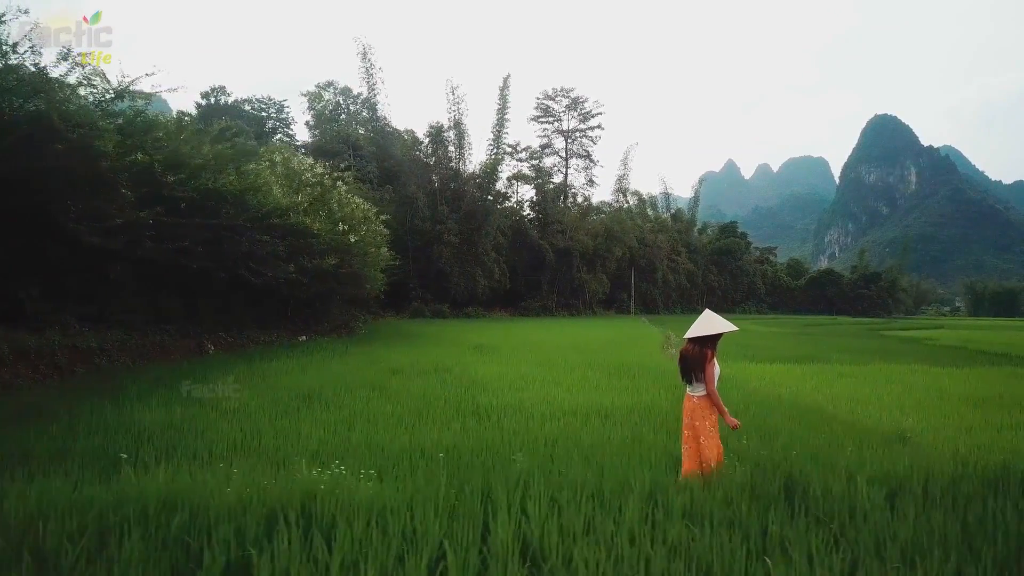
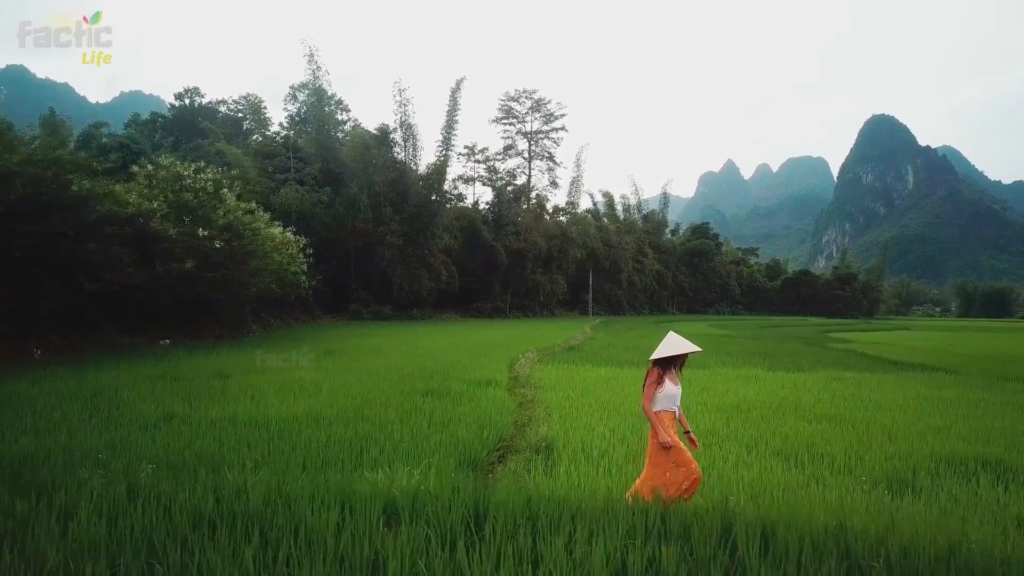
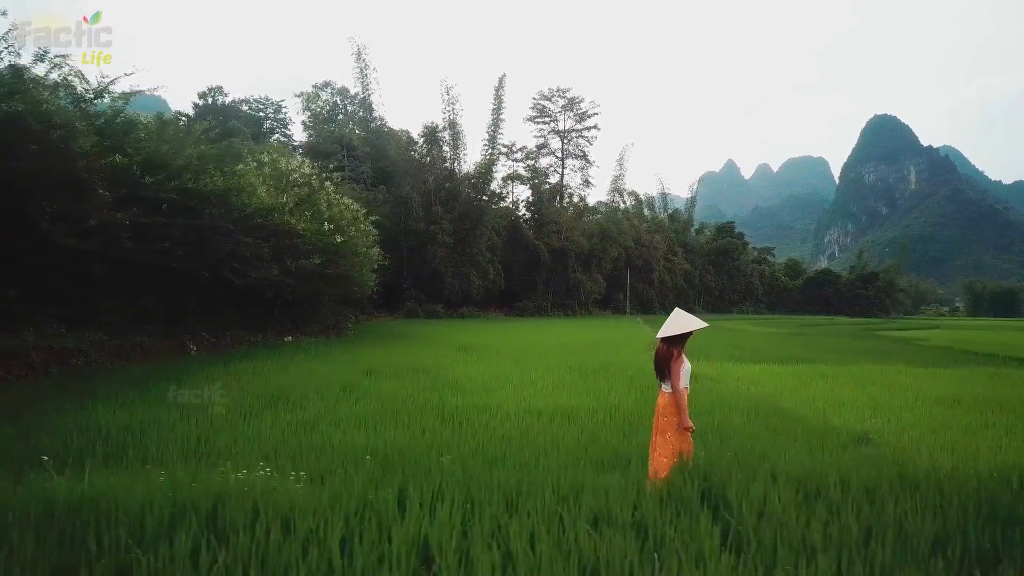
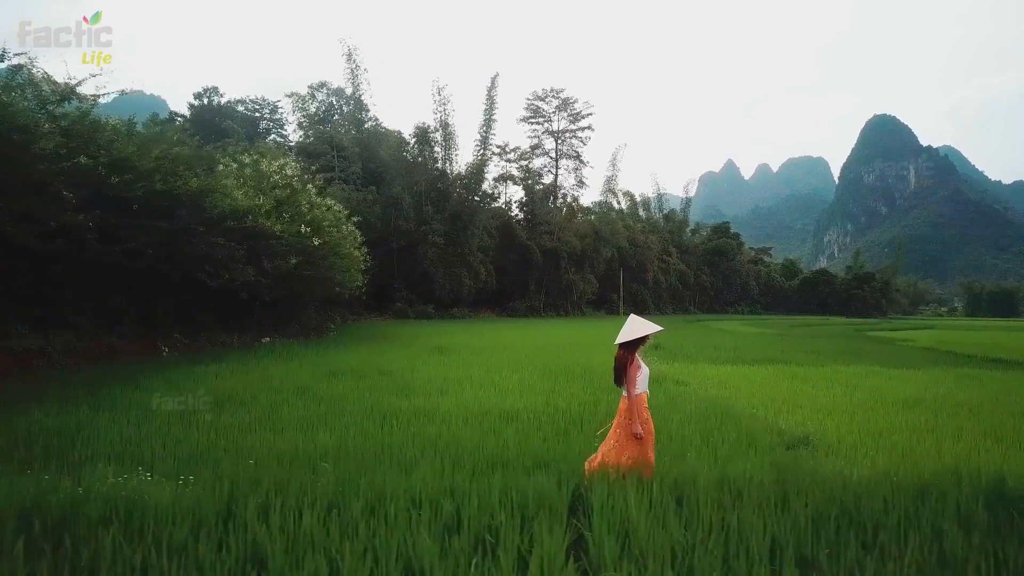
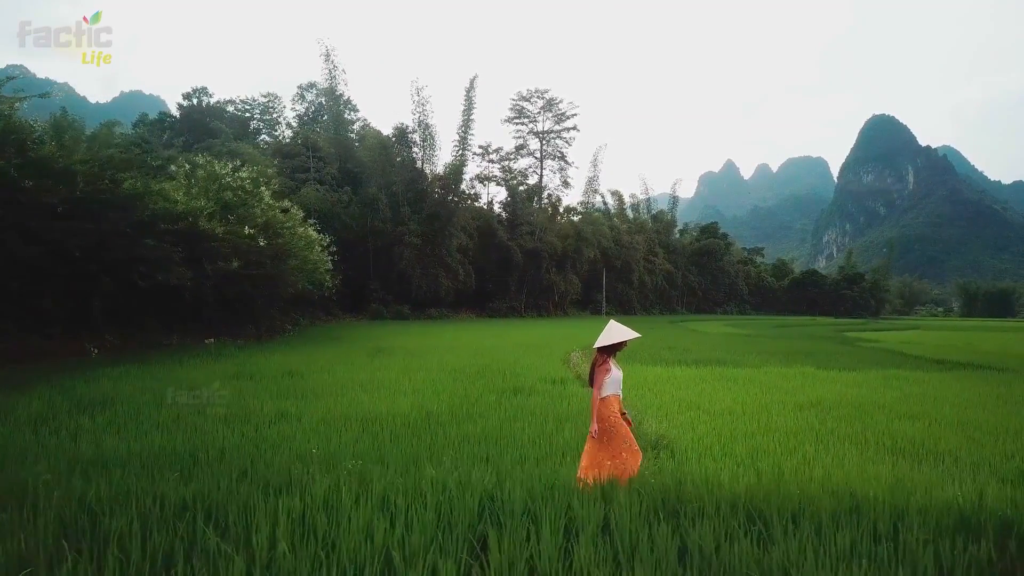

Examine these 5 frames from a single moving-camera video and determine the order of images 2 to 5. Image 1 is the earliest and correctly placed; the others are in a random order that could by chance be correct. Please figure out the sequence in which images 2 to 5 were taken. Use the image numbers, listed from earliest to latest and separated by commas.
3, 4, 5, 2
